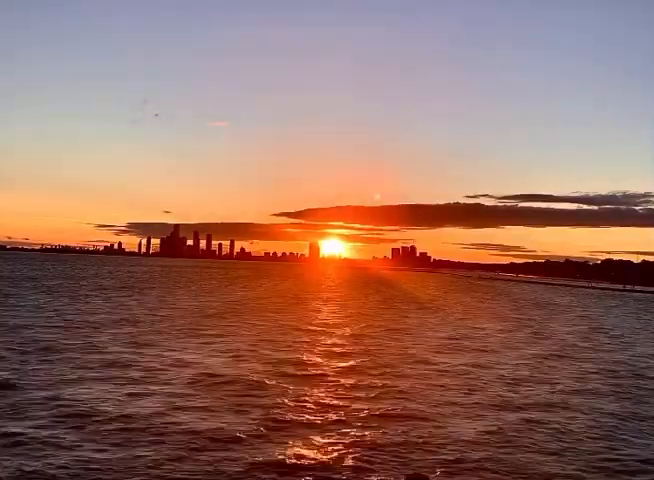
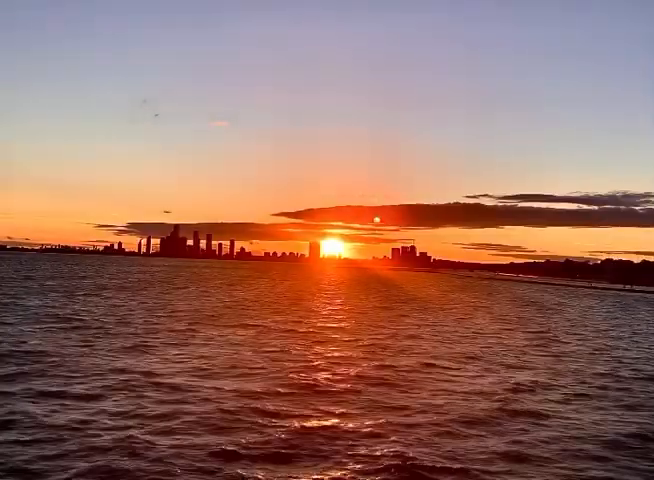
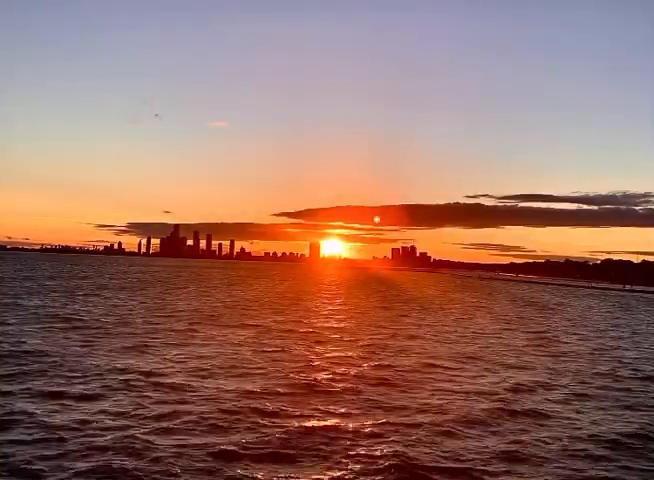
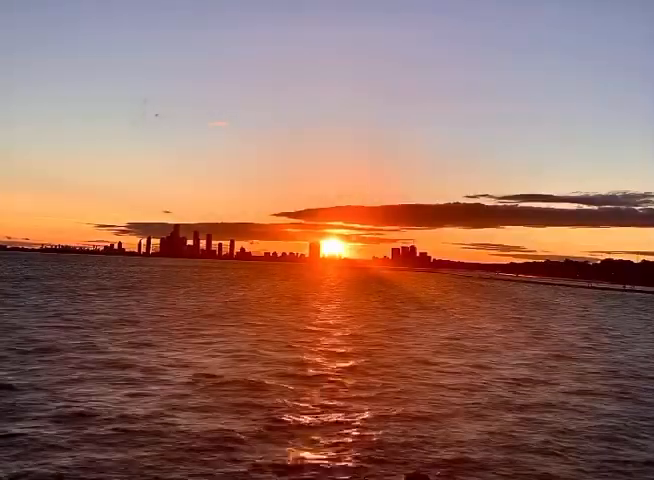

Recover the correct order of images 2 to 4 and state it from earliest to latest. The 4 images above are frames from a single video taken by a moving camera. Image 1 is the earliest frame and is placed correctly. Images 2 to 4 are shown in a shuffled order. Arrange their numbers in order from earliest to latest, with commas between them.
3, 4, 2
